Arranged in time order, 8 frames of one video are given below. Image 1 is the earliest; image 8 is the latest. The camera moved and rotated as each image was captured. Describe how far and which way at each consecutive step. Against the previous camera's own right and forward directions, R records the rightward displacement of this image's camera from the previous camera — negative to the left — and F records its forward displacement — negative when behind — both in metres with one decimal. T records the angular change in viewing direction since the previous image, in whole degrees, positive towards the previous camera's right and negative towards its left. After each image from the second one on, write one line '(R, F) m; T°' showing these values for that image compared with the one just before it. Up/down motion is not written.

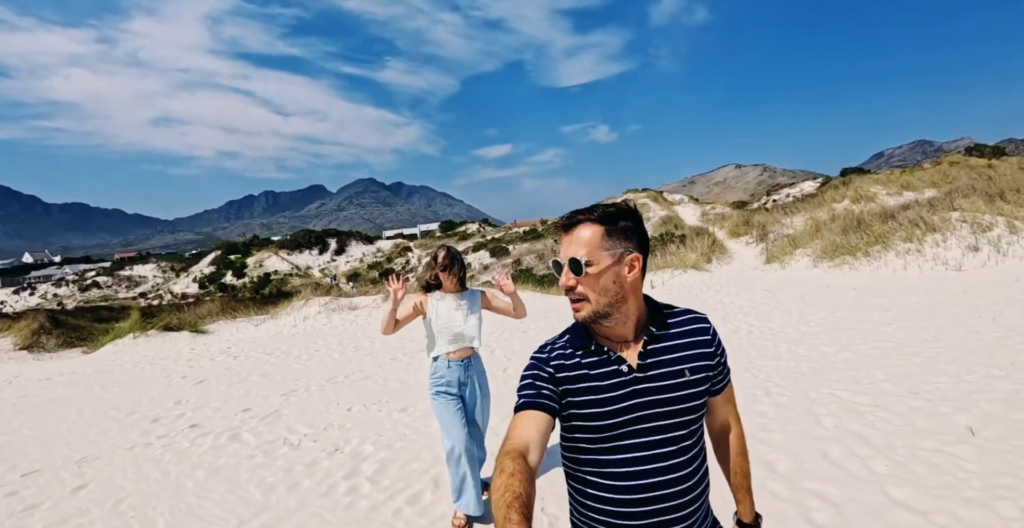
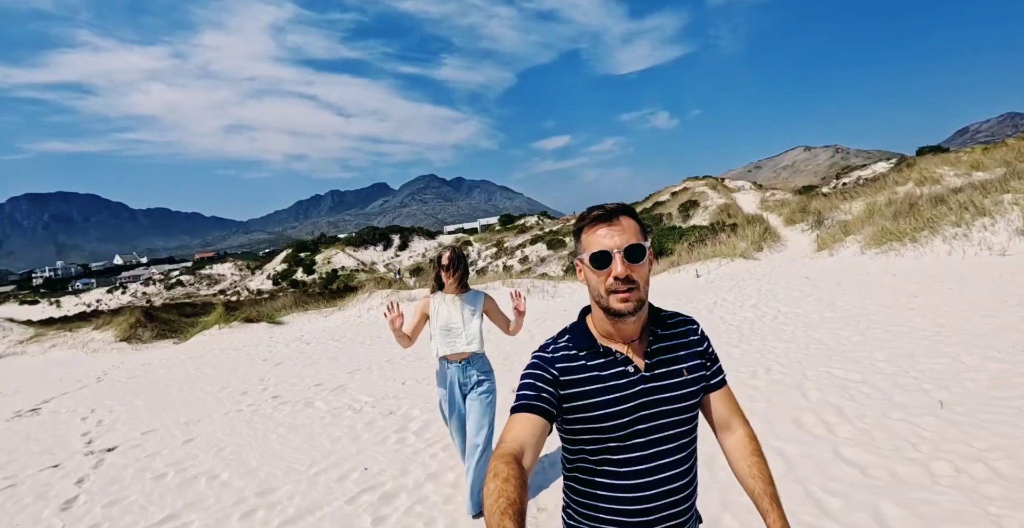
(+0.4, -0.7) m; -6°
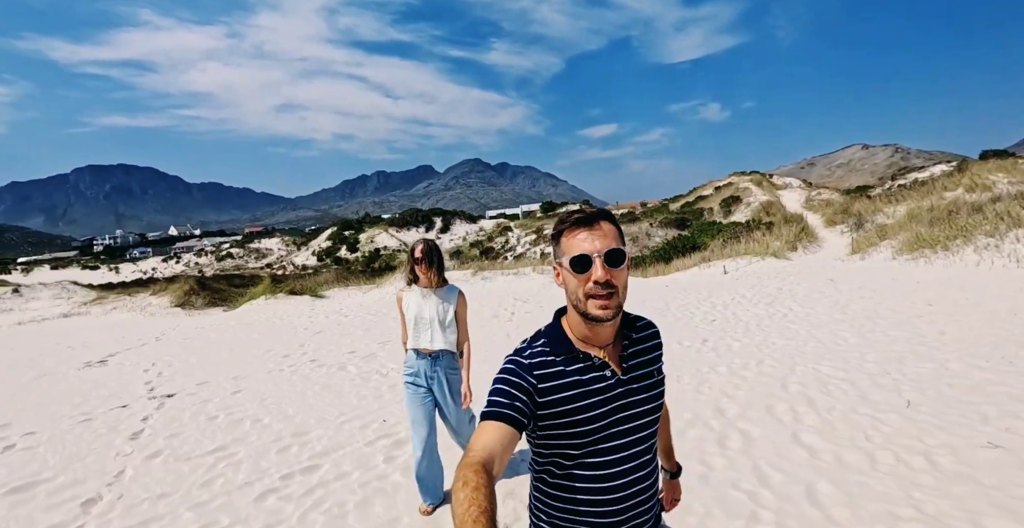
(+0.3, -0.5) m; -4°
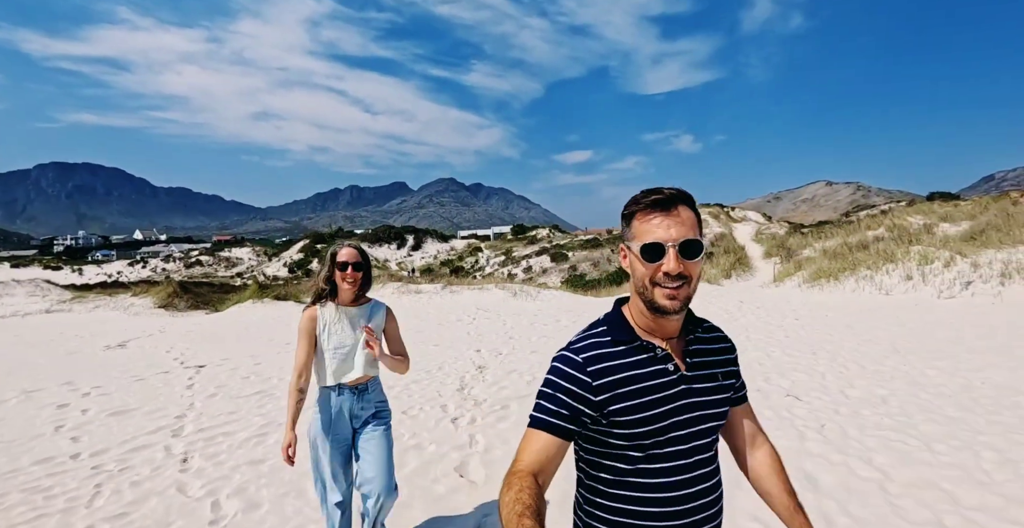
(+0.2, -2.1) m; +3°
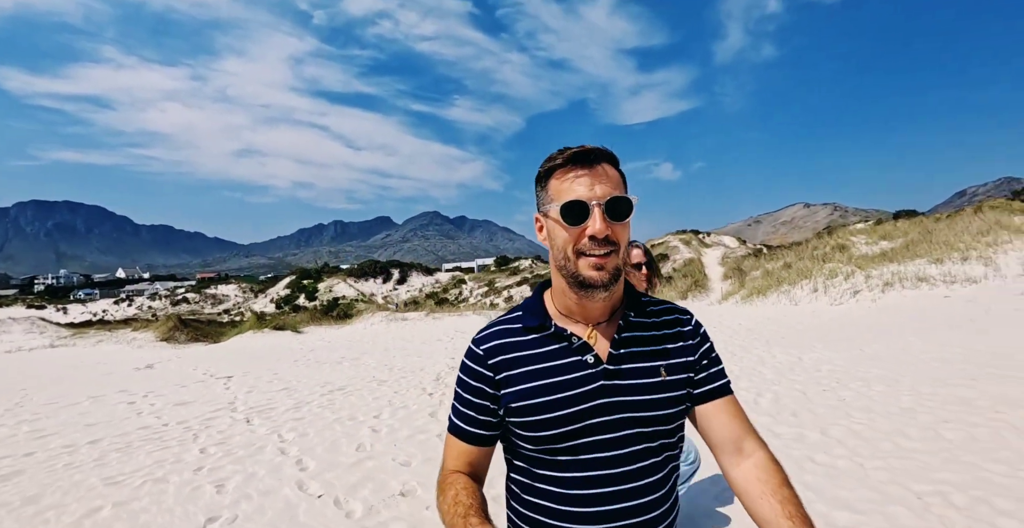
(+0.5, -2.2) m; +2°
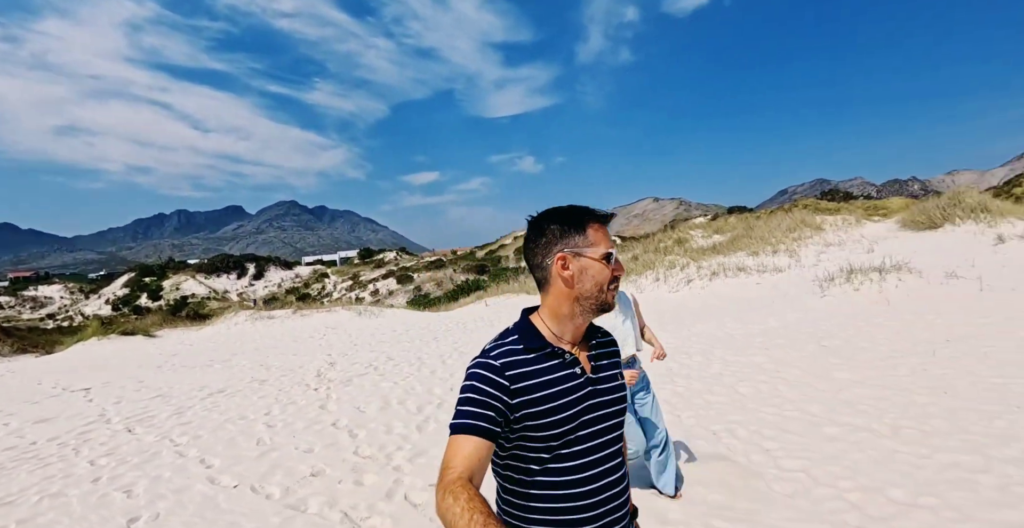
(-0.1, -0.8) m; +13°
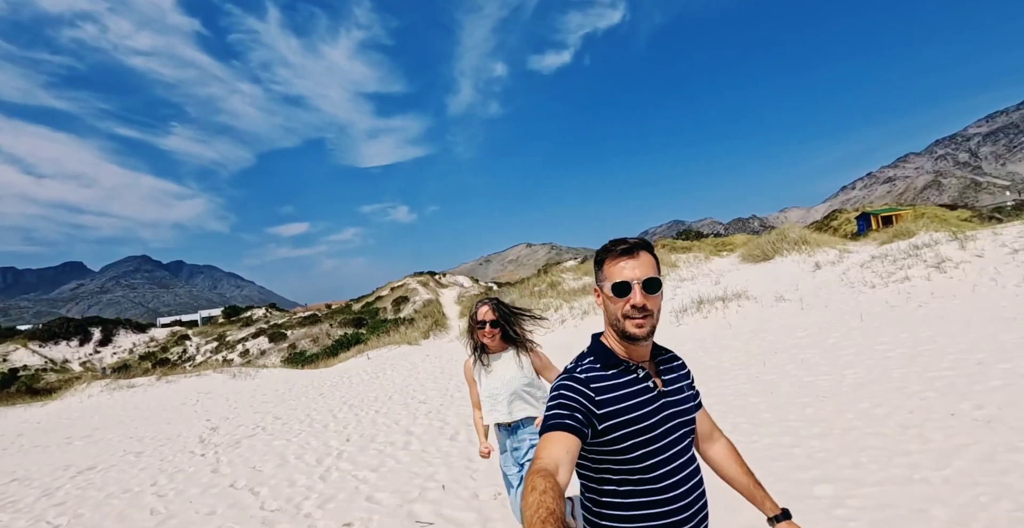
(-0.1, -0.7) m; +12°
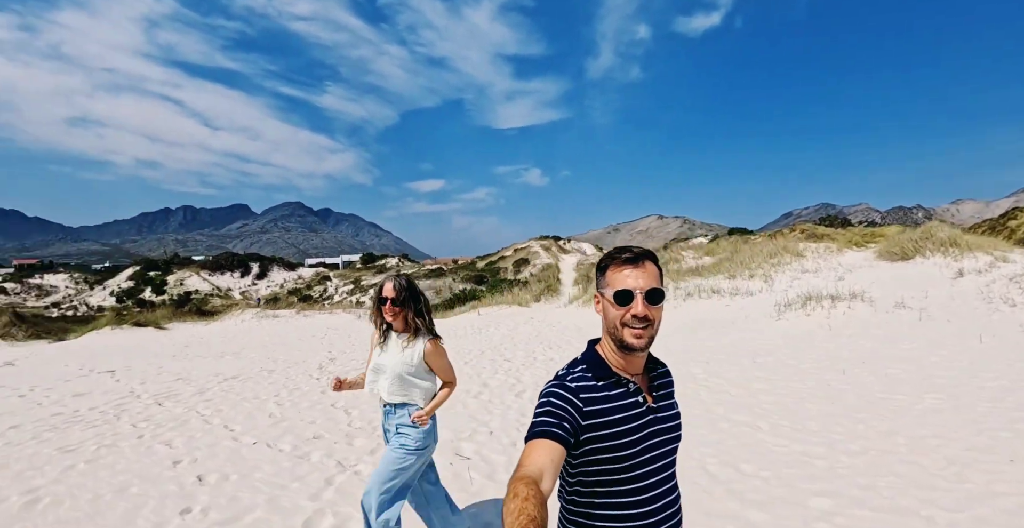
(+0.6, -0.5) m; -12°
